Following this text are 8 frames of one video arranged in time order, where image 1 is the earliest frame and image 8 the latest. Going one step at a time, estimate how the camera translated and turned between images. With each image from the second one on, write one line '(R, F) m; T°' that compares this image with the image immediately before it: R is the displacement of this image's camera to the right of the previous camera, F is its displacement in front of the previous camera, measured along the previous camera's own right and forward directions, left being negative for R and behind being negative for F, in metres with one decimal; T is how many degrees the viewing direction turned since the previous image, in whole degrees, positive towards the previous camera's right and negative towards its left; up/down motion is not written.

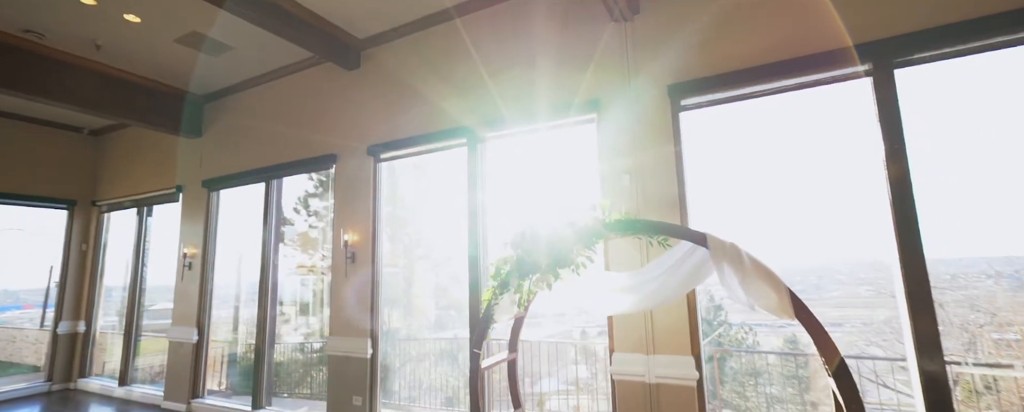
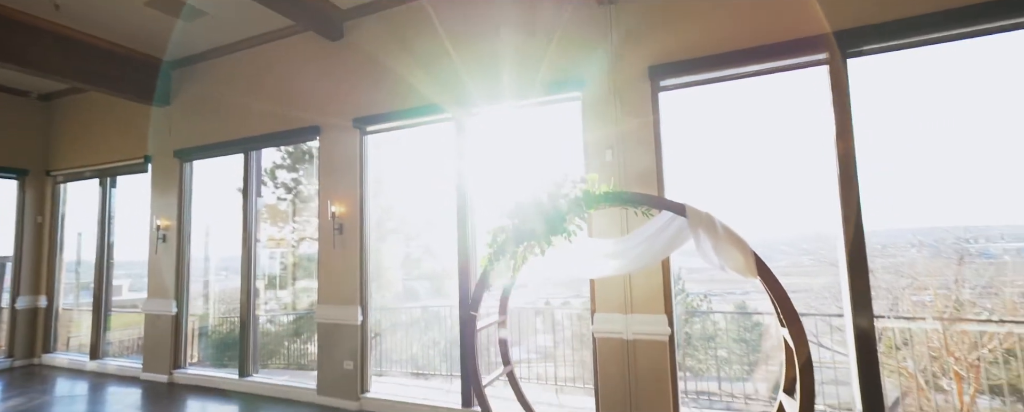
(-0.2, -0.2) m; +5°
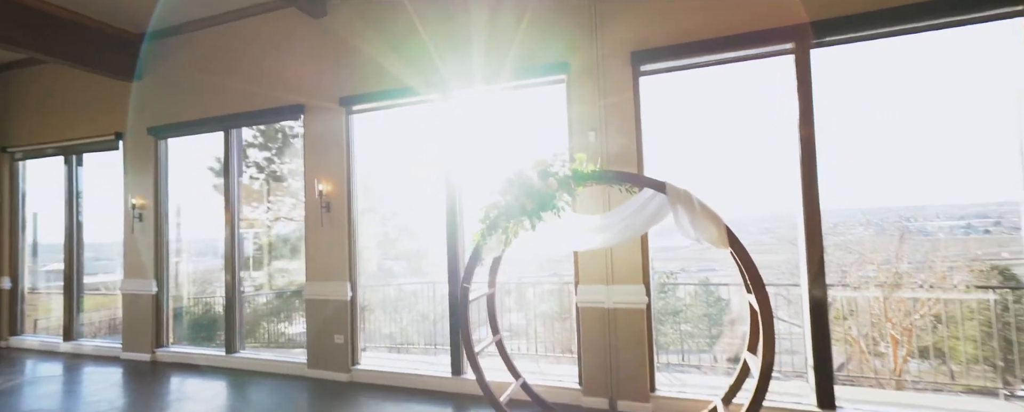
(-0.1, -0.1) m; +4°
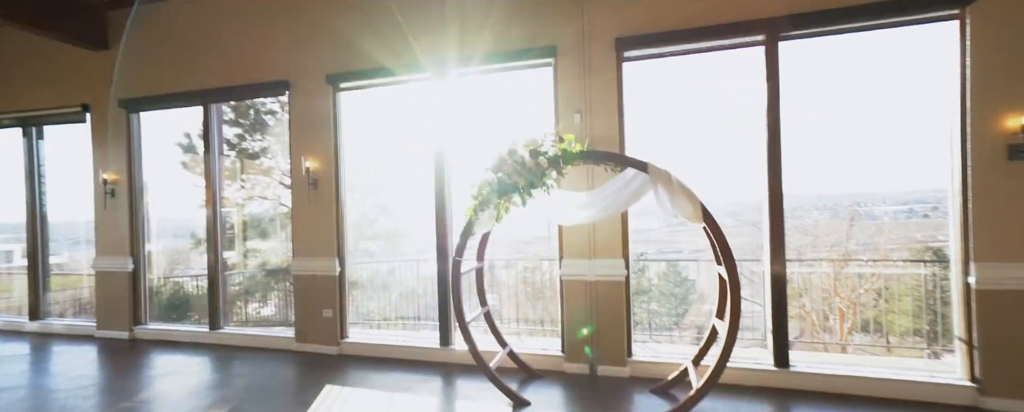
(-0.1, -0.1) m; +4°
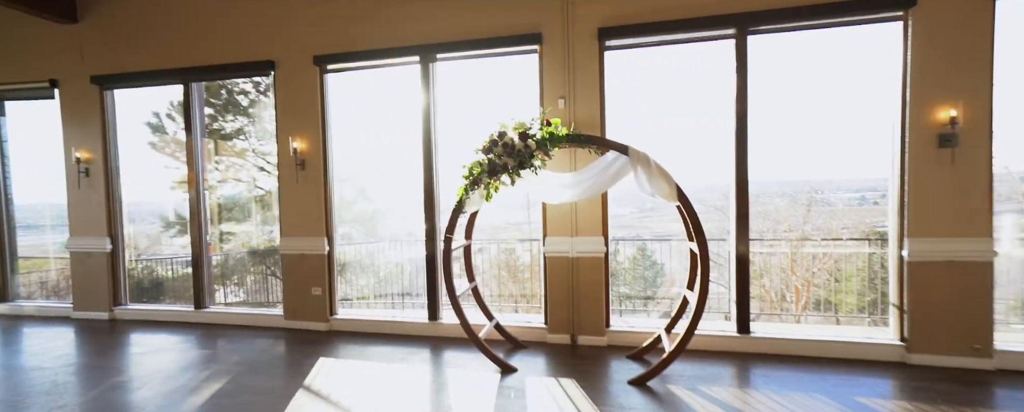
(-0.1, -0.2) m; +4°
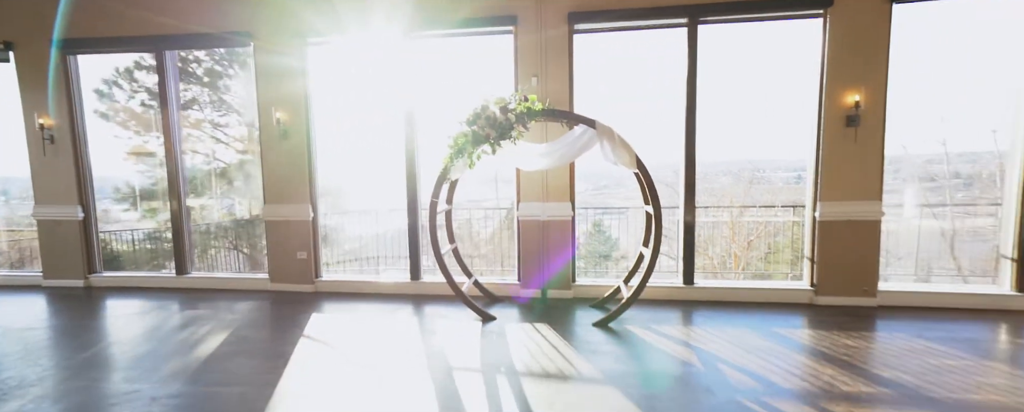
(-0.2, -0.4) m; +6°
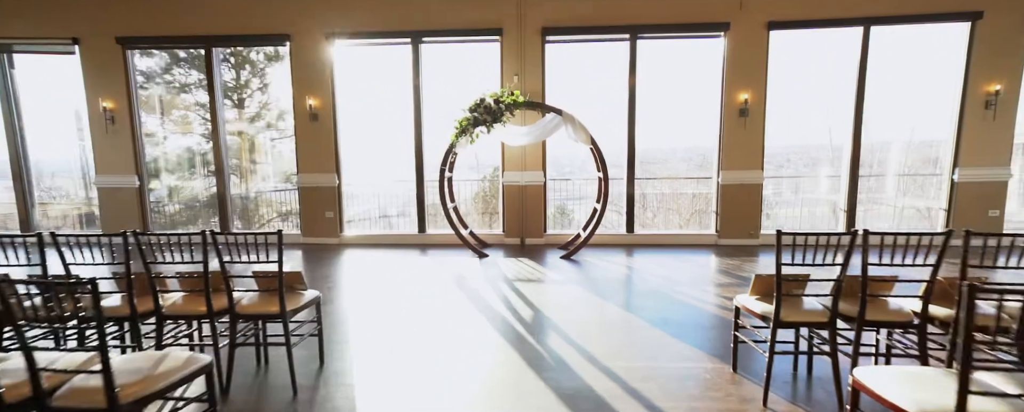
(-0.3, -1.2) m; +5°
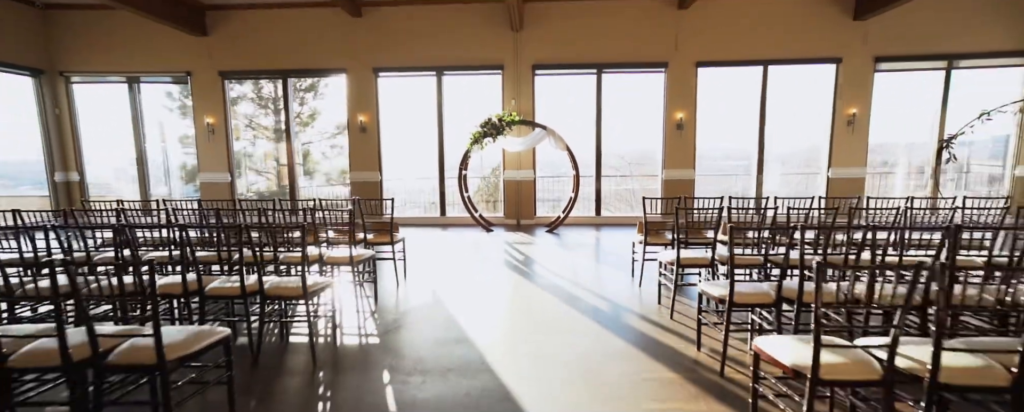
(0.0, -1.8) m; 0°
